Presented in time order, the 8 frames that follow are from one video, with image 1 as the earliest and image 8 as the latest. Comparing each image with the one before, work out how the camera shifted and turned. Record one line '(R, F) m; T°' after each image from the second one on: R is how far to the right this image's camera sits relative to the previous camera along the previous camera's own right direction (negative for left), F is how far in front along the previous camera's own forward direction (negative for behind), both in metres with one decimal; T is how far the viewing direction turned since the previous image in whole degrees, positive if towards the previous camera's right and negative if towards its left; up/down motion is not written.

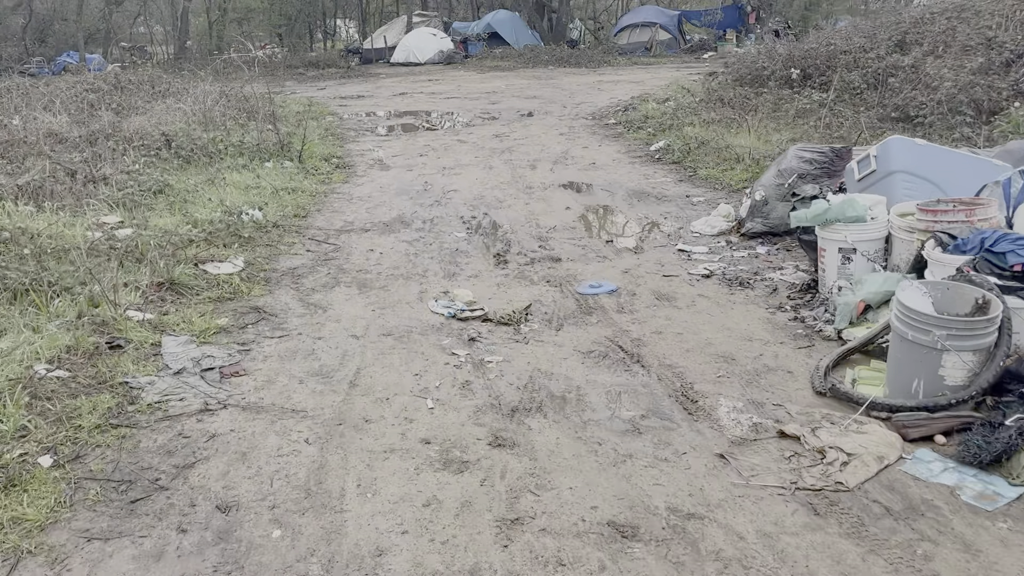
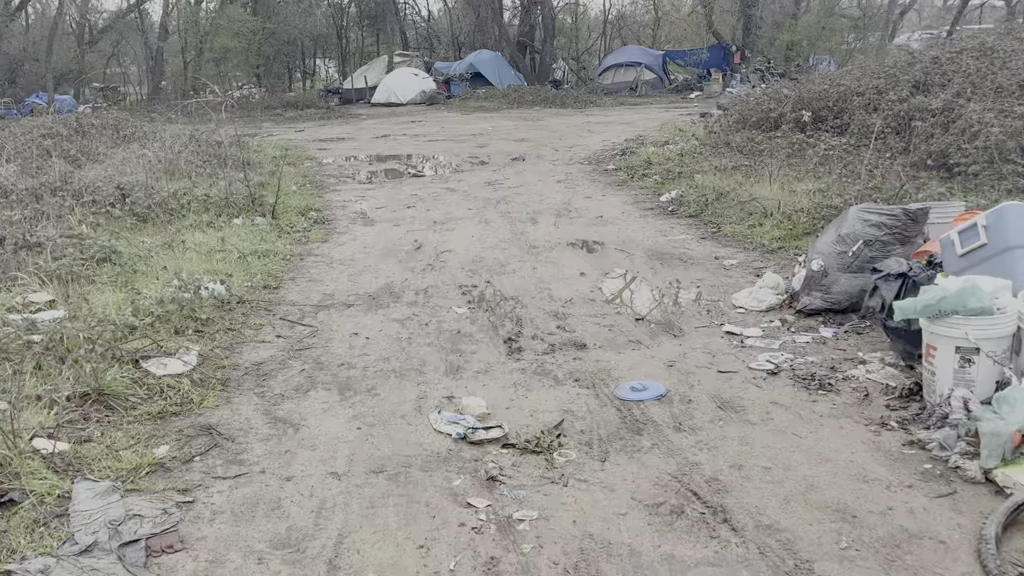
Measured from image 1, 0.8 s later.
(-0.1, +0.7) m; +1°
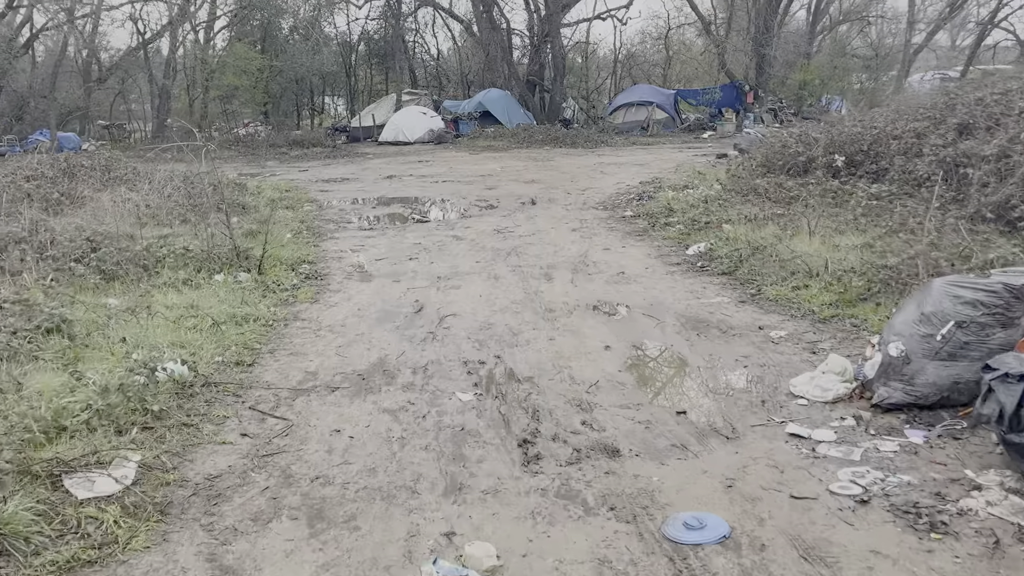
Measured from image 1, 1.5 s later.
(0.0, +0.6) m; -1°
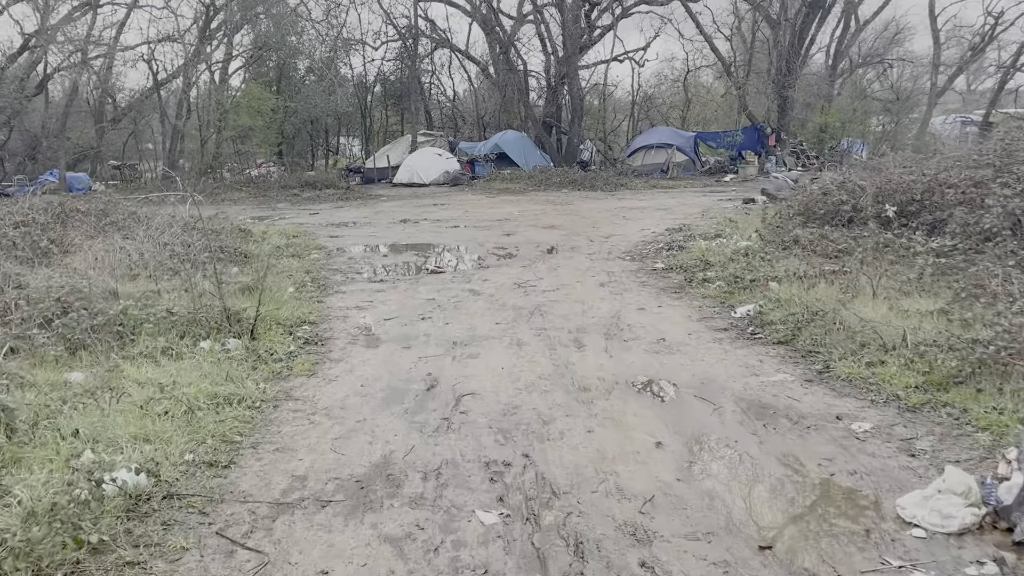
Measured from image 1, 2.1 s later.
(-0.1, +0.6) m; -1°
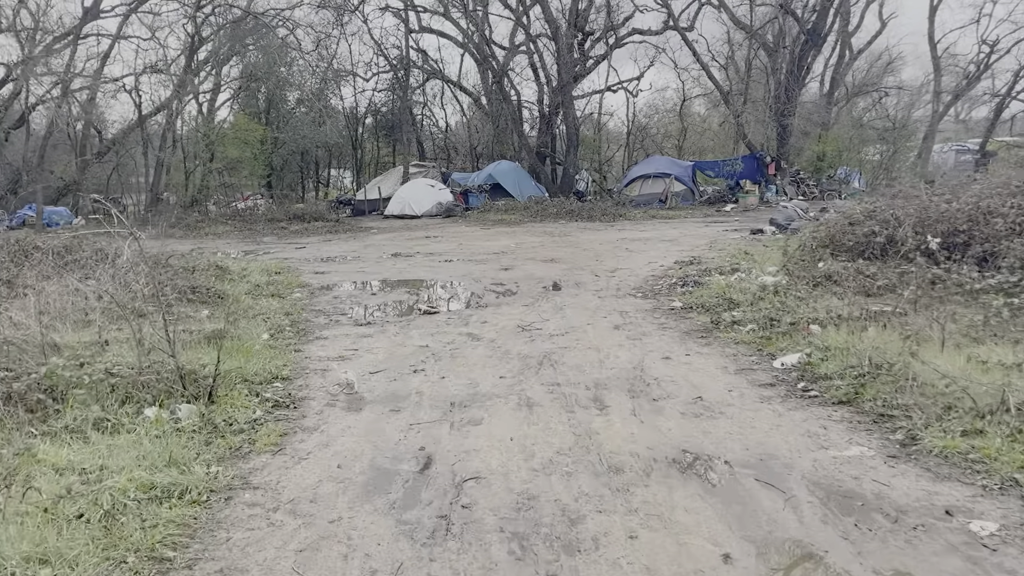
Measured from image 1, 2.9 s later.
(-0.1, +0.8) m; +1°
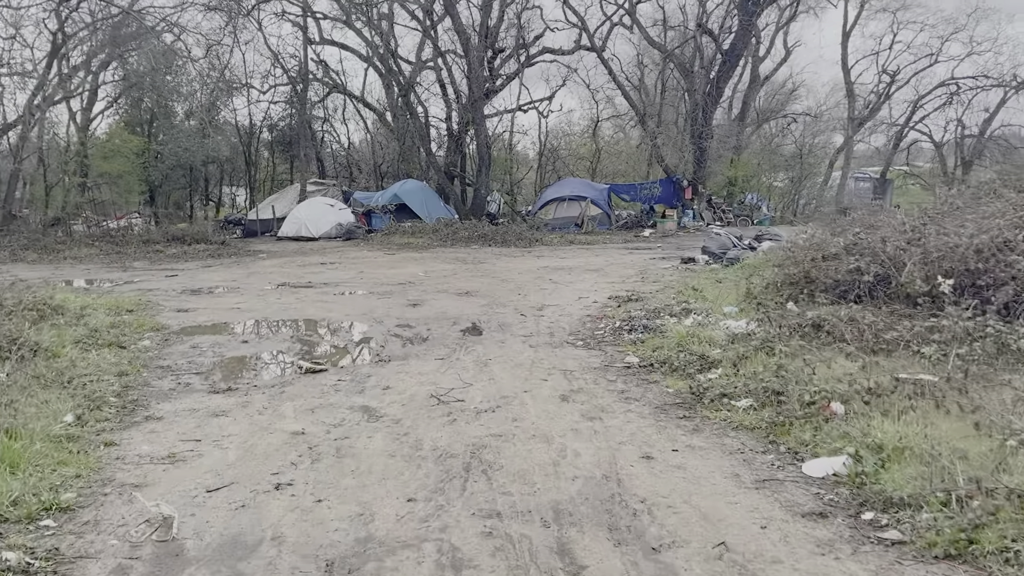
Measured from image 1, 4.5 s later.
(0.0, +1.6) m; +6°
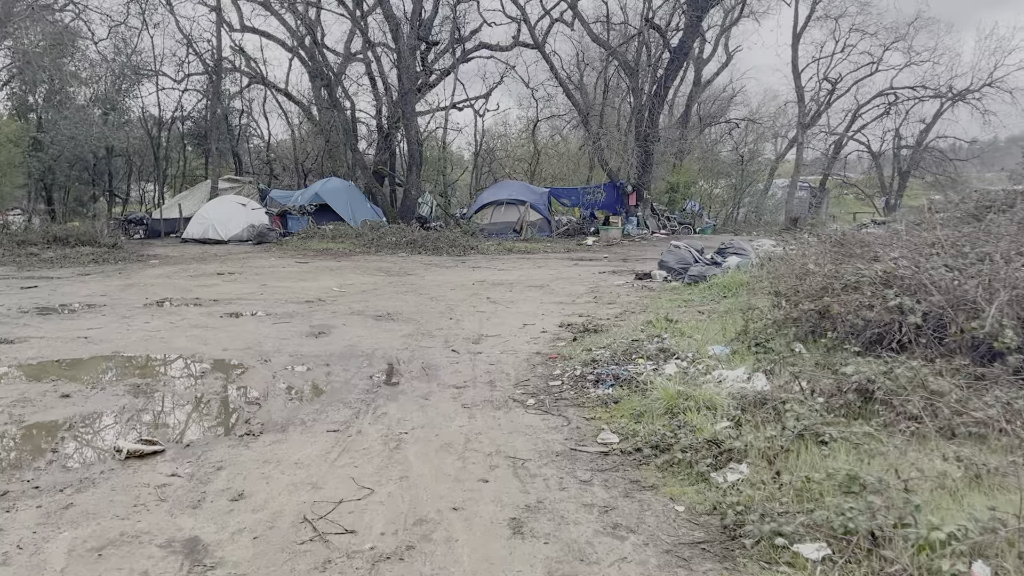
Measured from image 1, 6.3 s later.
(0.0, +1.7) m; +5°
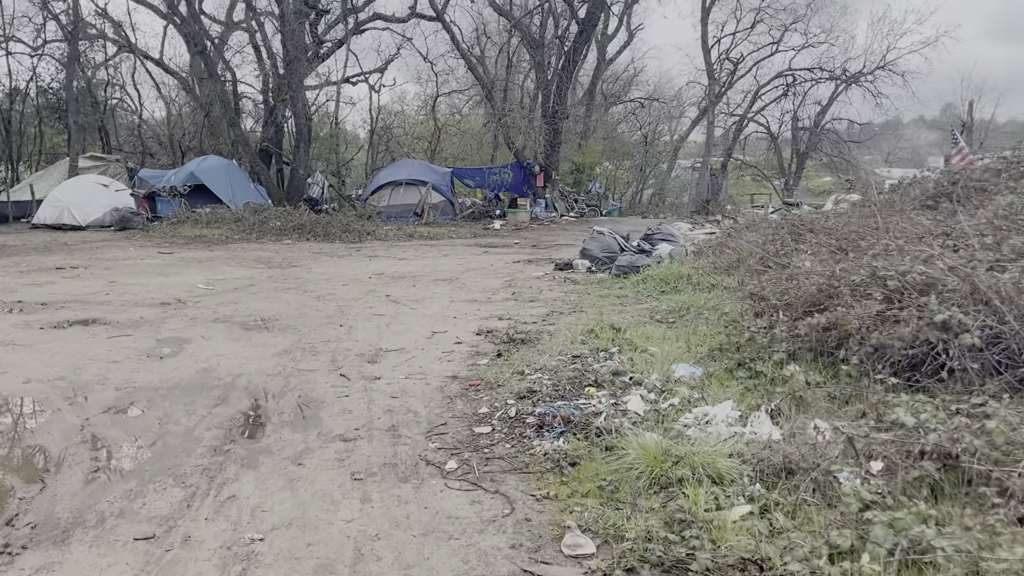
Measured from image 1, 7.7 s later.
(0.0, +1.4) m; +7°
